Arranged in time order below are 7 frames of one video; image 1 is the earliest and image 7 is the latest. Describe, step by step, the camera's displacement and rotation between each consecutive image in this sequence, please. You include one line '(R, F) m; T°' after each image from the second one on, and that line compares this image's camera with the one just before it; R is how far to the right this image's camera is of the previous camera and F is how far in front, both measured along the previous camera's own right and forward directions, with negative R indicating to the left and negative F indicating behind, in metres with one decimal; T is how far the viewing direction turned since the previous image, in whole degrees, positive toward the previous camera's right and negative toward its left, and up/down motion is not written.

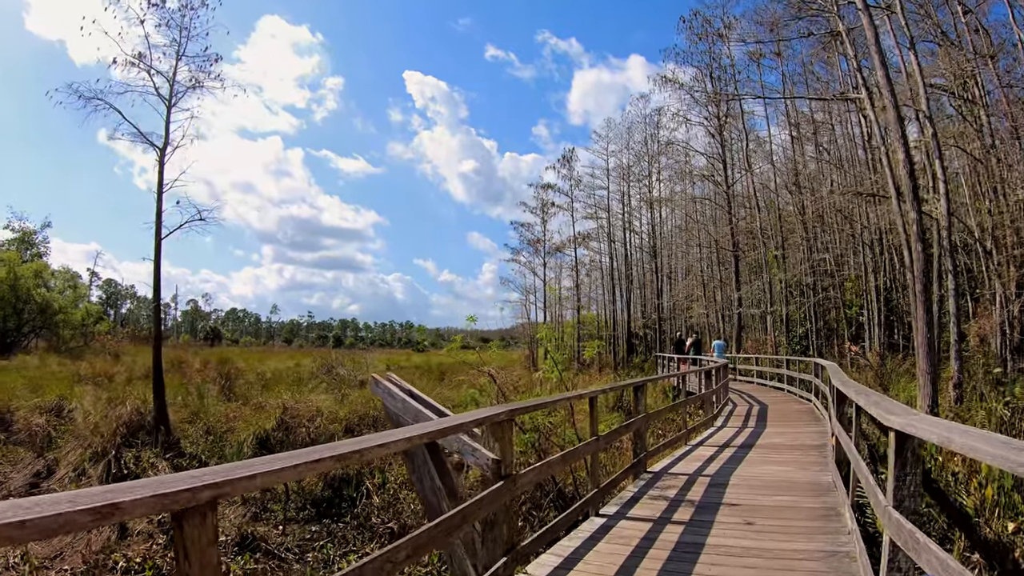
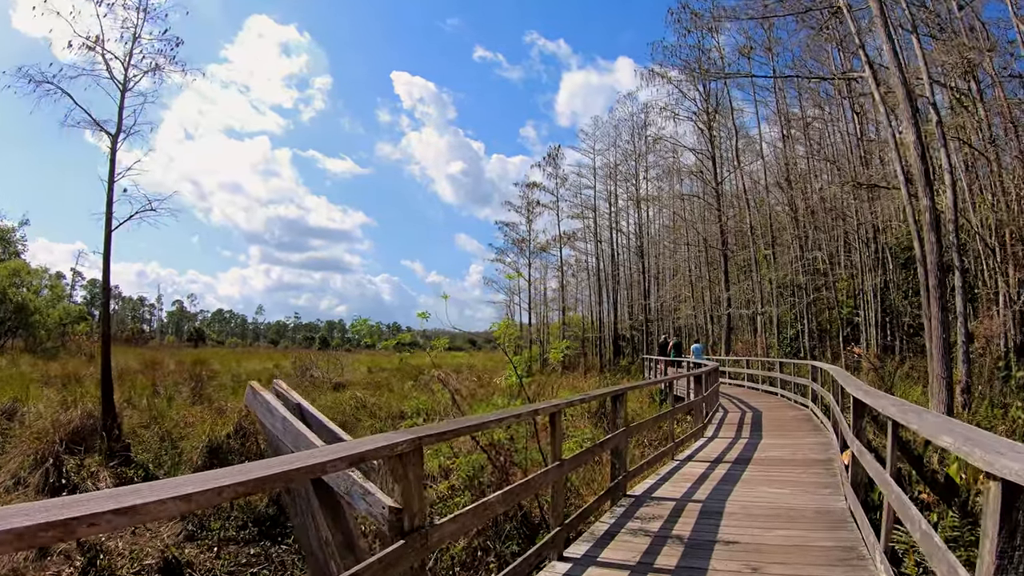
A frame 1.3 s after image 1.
(+0.3, +1.0) m; +1°
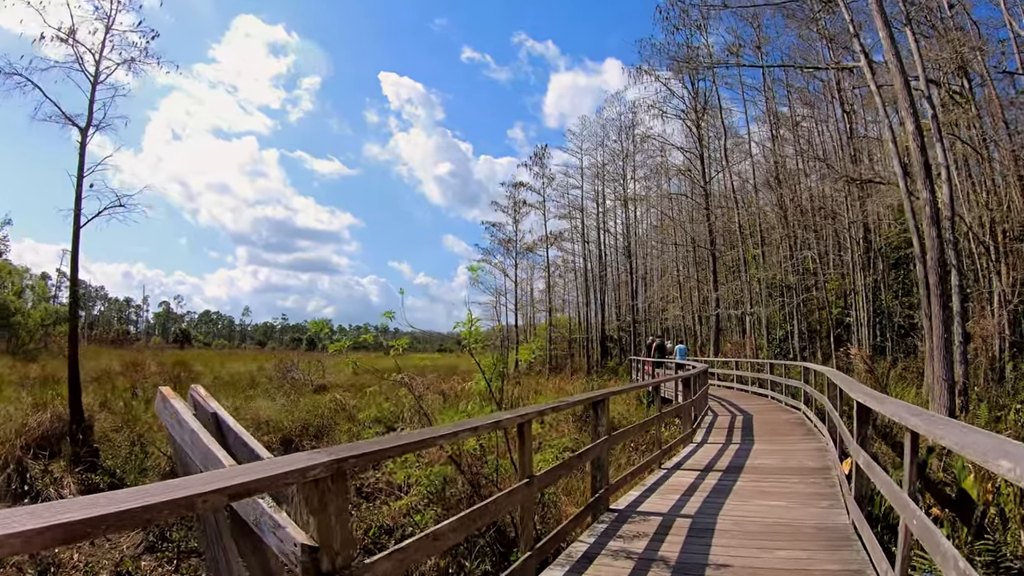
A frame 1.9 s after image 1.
(+0.1, +0.4) m; +1°
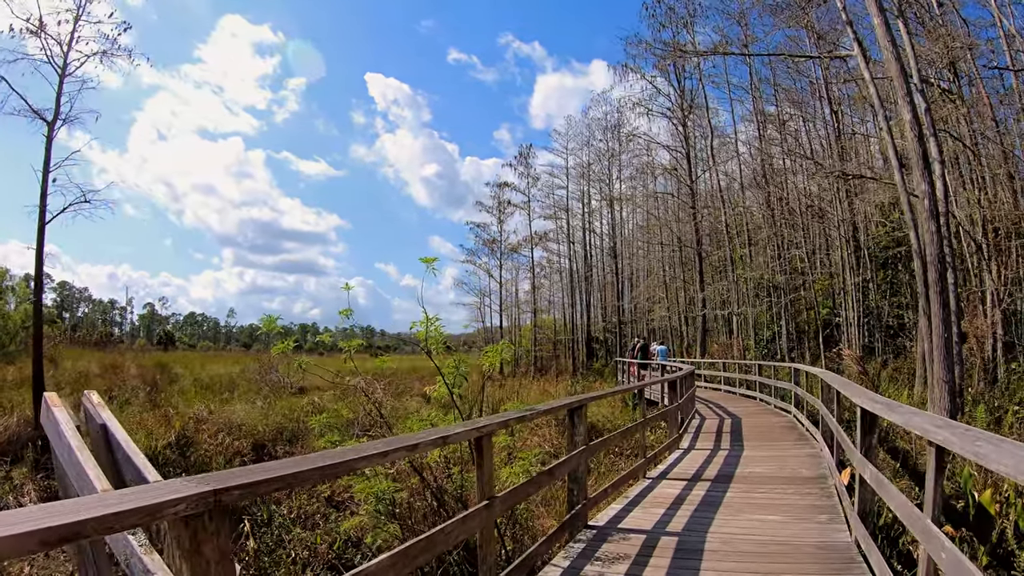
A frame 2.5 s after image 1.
(+0.1, +0.4) m; +1°
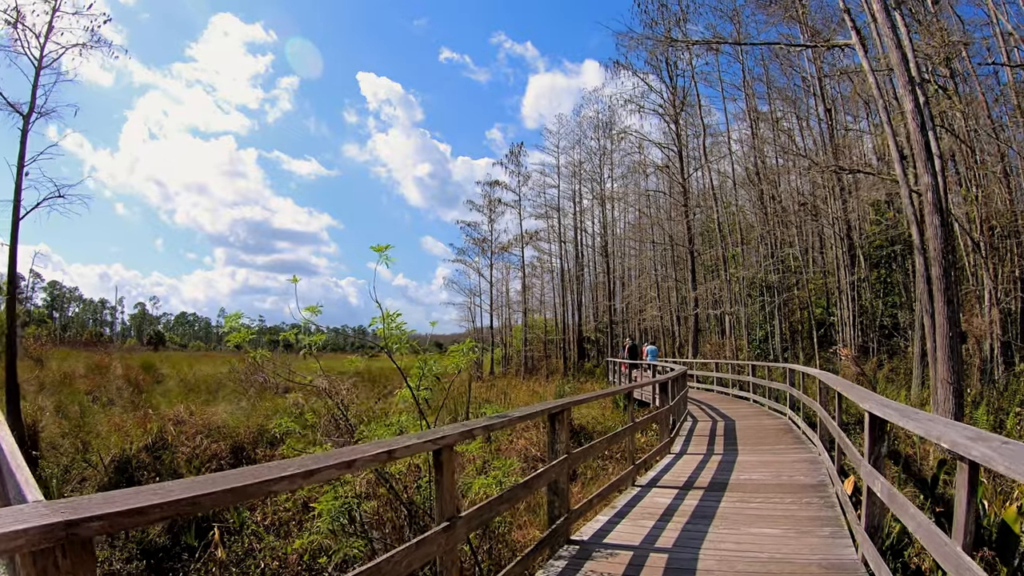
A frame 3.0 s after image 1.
(+0.1, +0.4) m; +1°
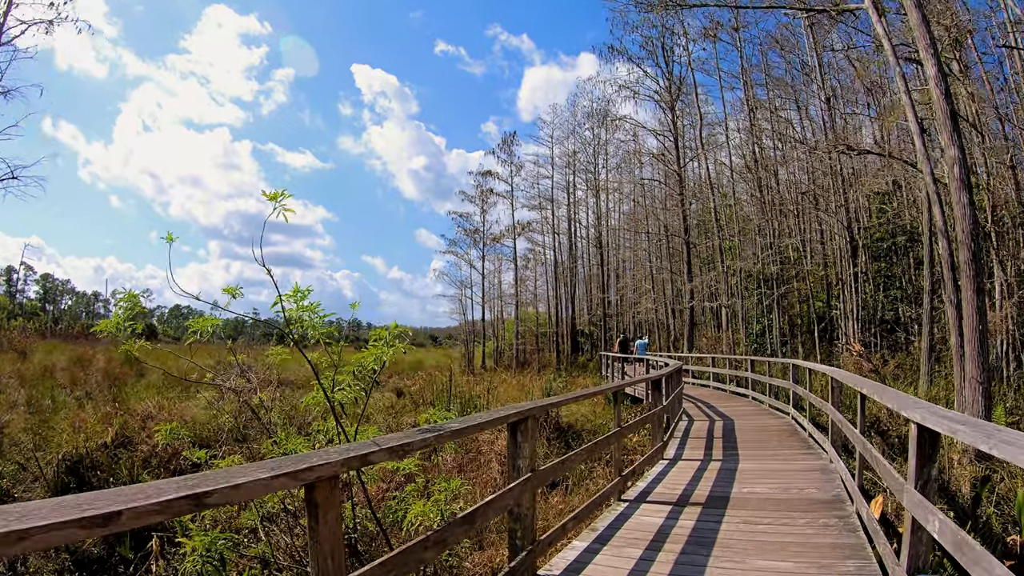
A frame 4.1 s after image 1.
(+0.2, +0.7) m; 0°
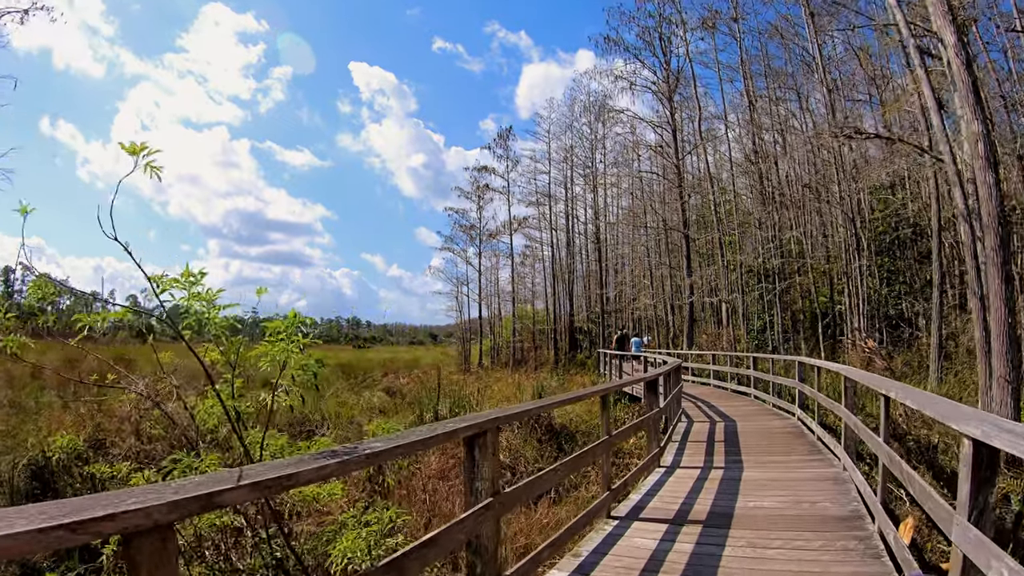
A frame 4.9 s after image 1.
(+0.2, +0.5) m; 0°
